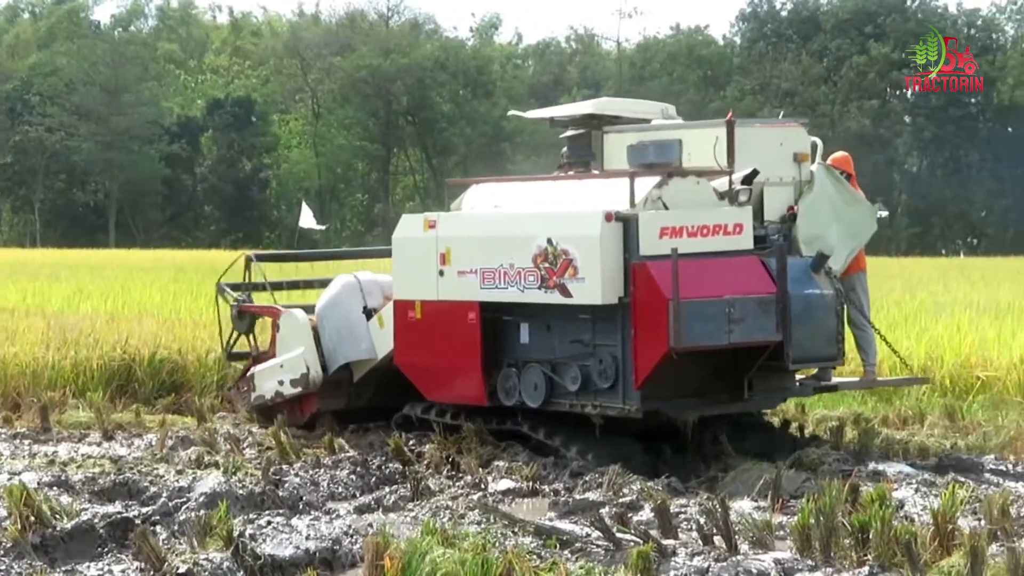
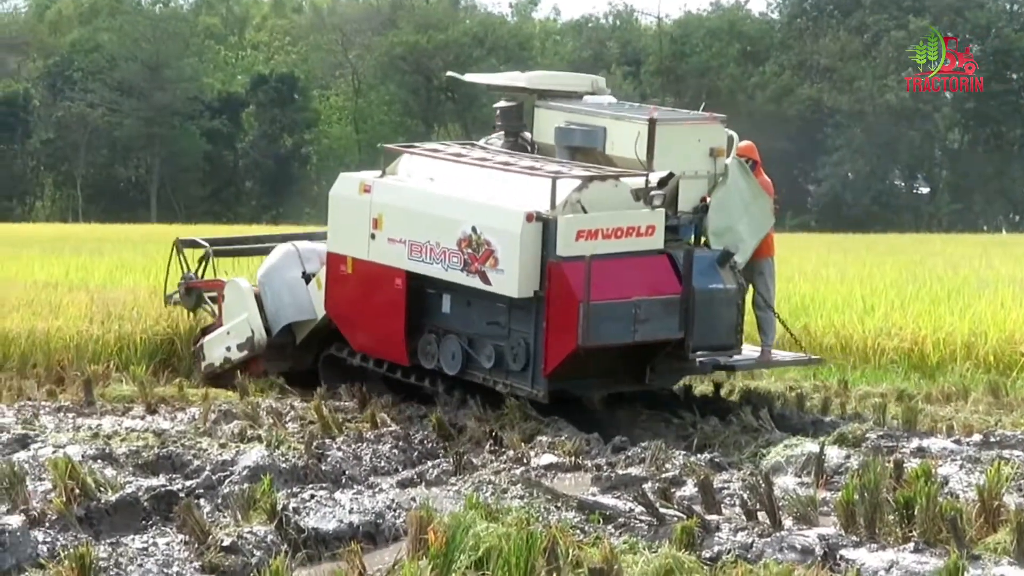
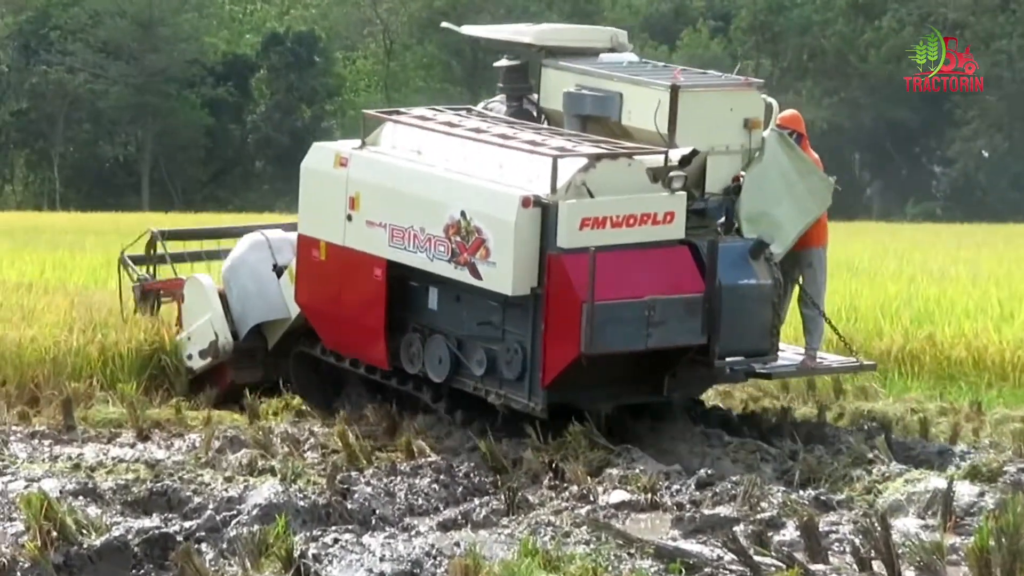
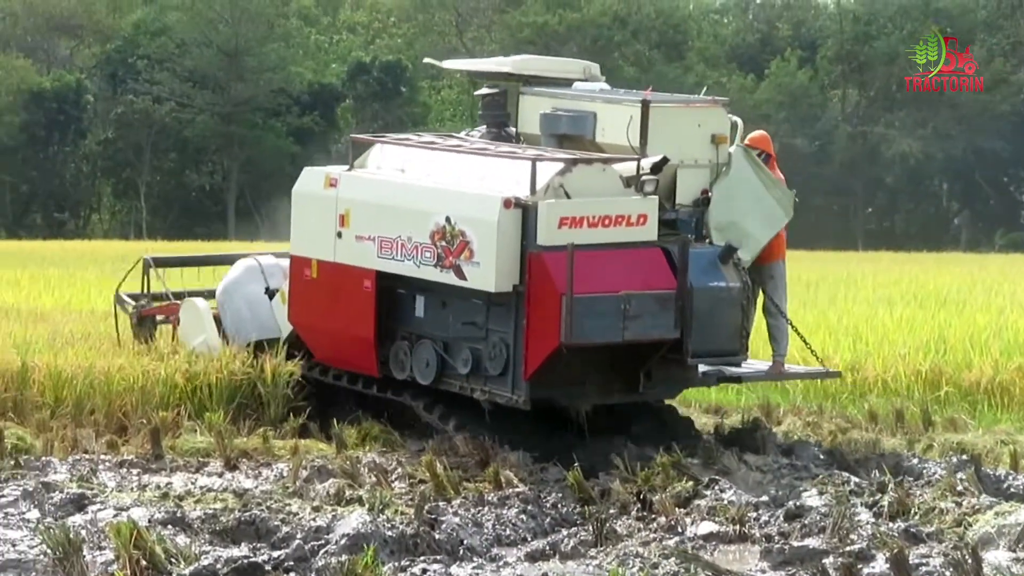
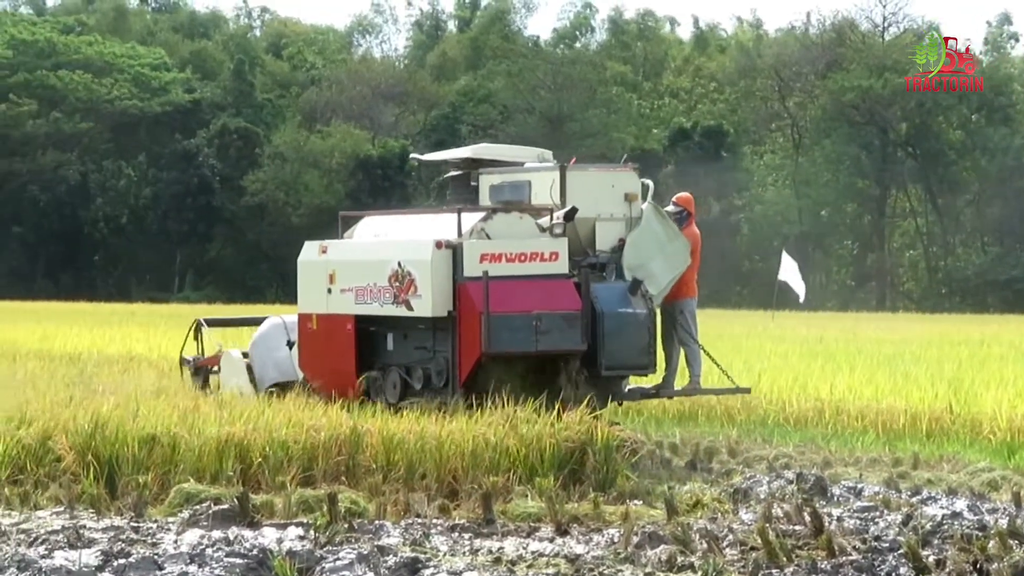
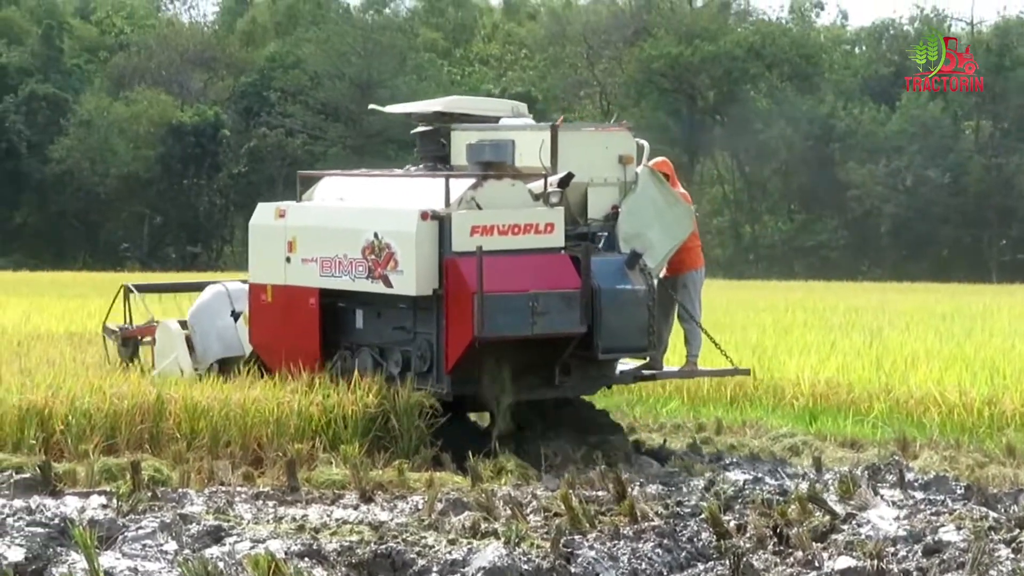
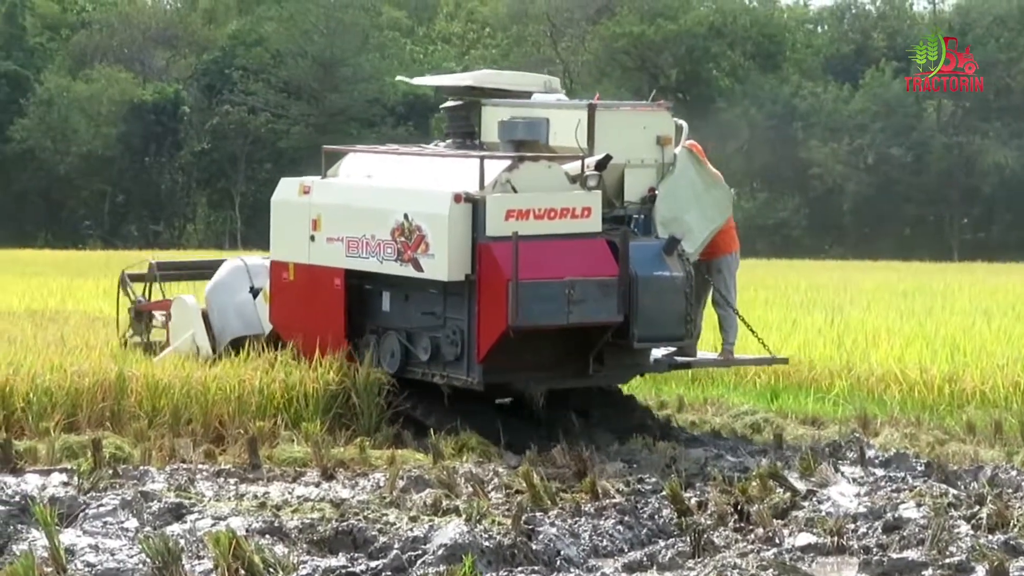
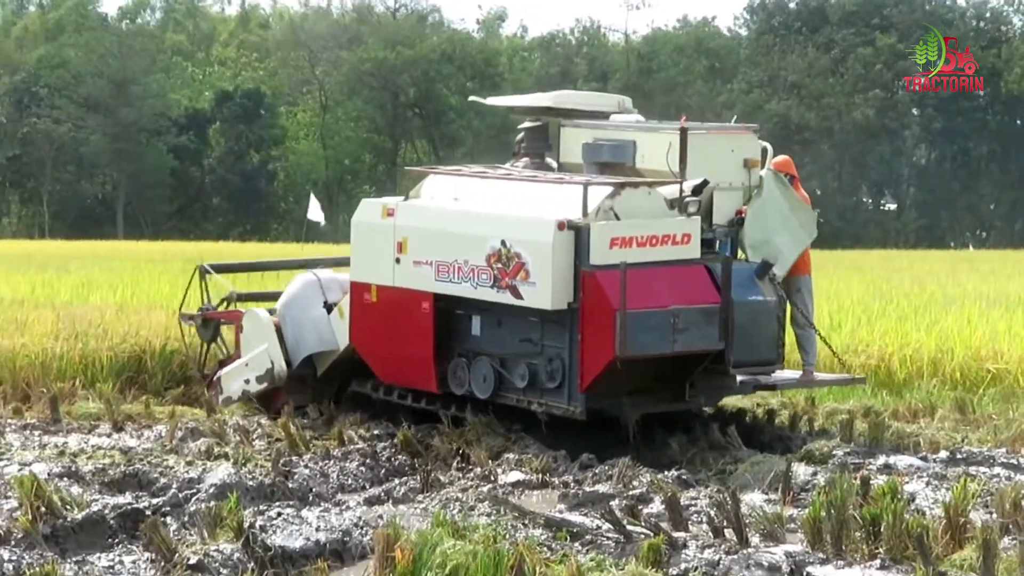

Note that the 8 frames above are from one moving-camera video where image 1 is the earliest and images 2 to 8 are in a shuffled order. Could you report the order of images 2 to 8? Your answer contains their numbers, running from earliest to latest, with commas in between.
8, 2, 3, 4, 7, 6, 5
